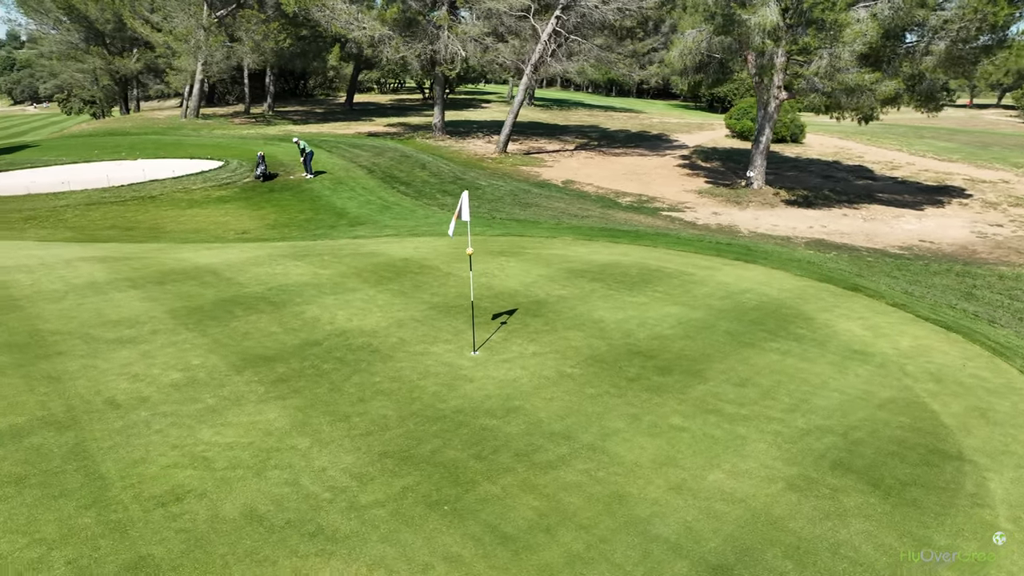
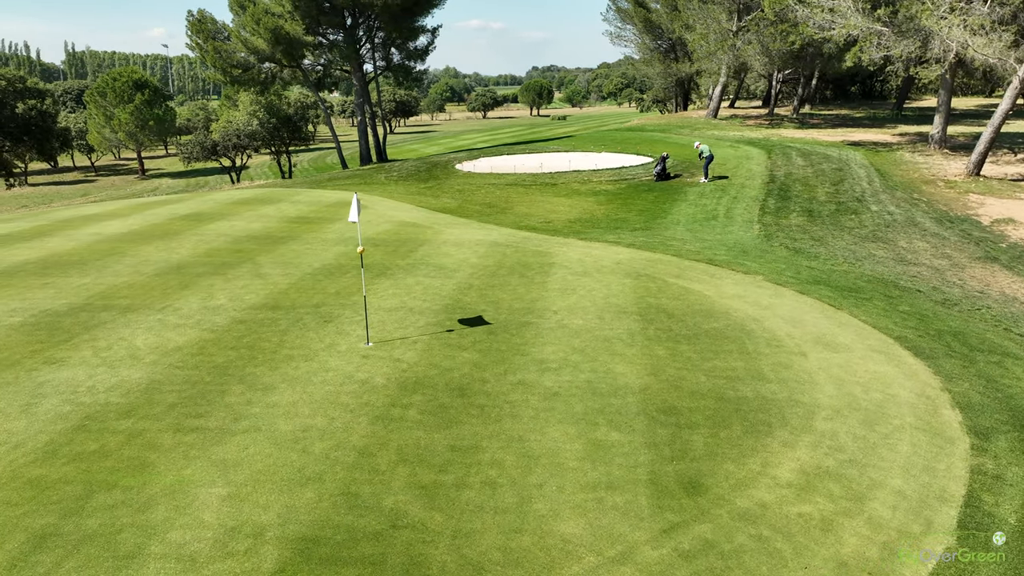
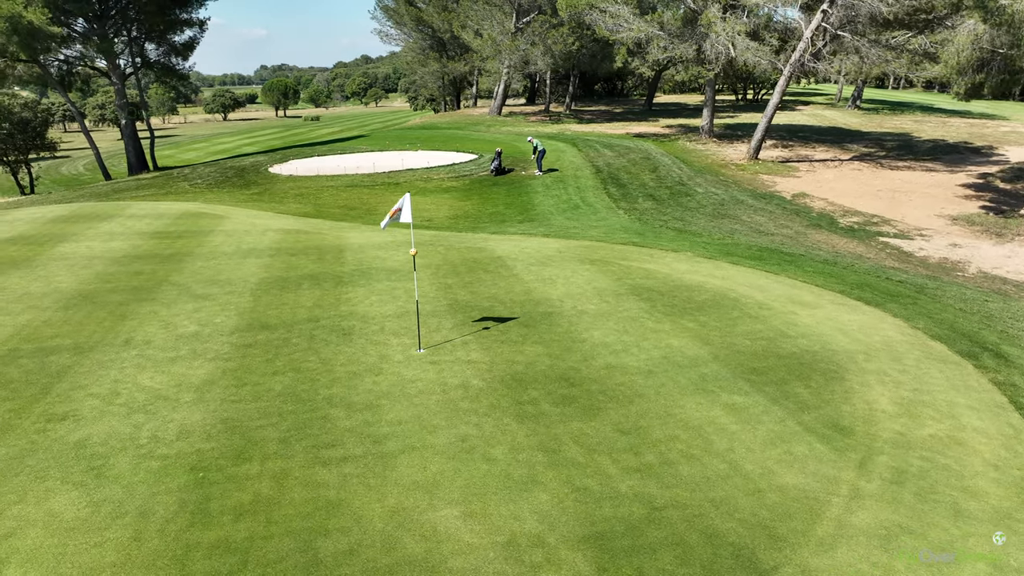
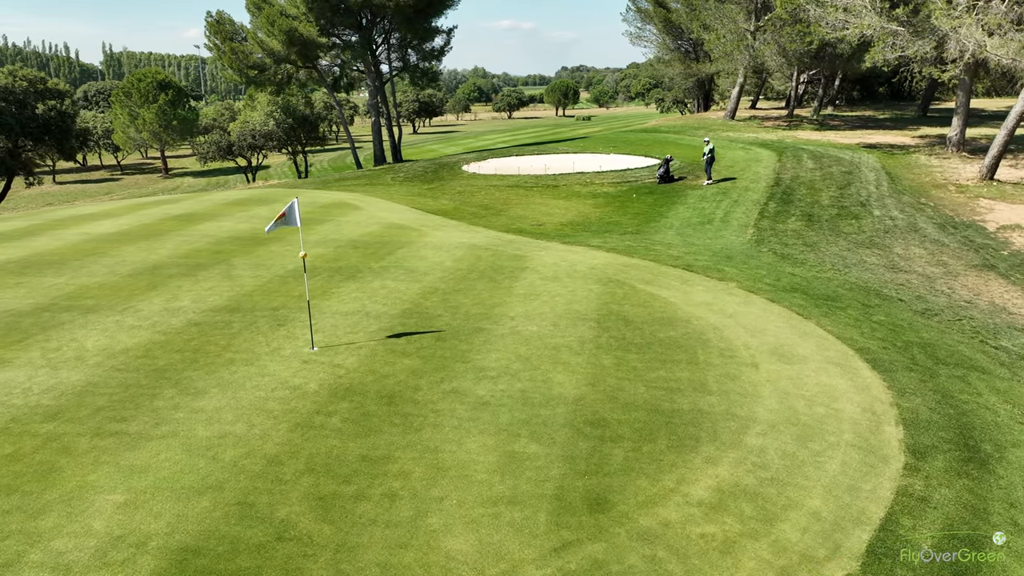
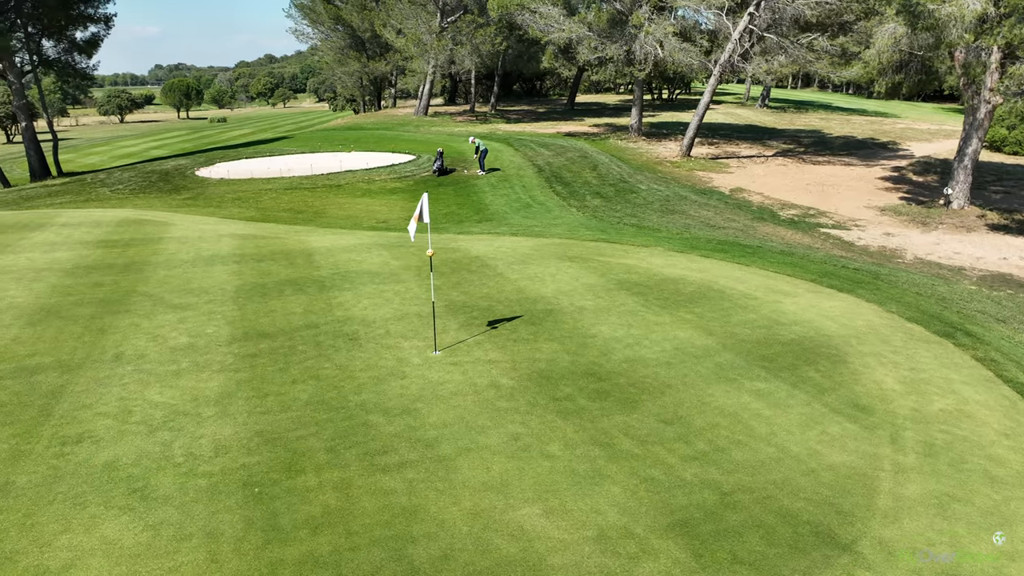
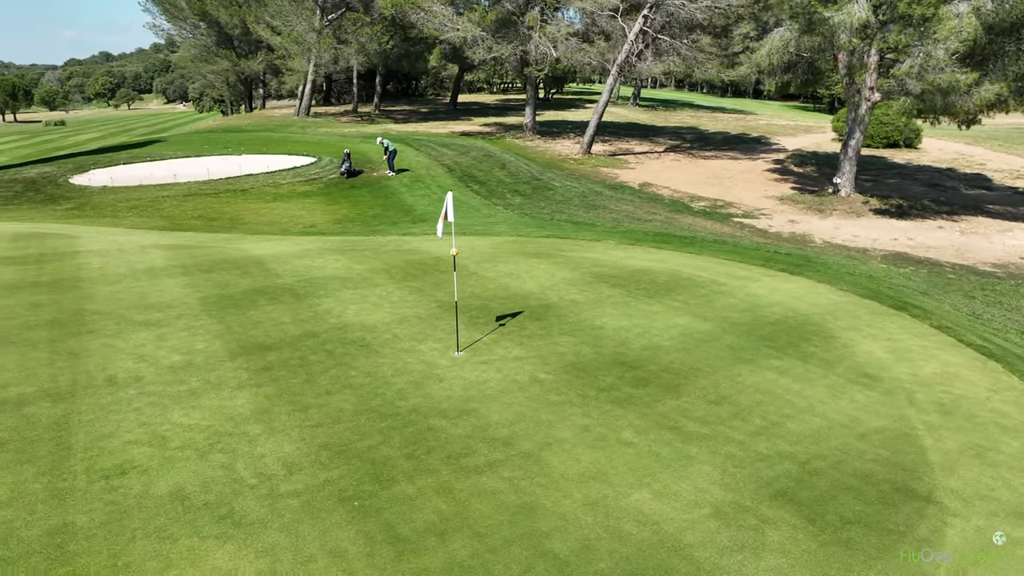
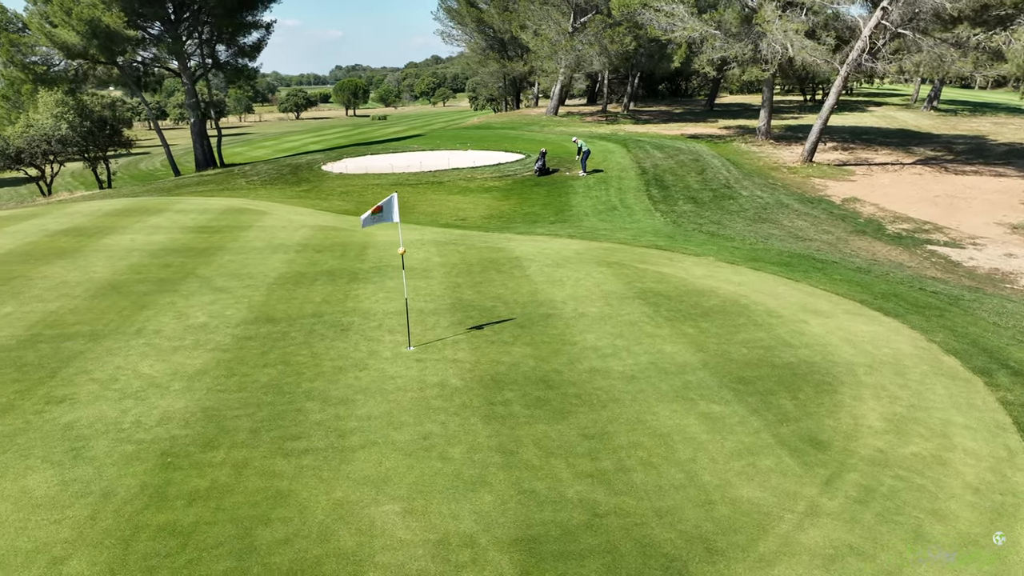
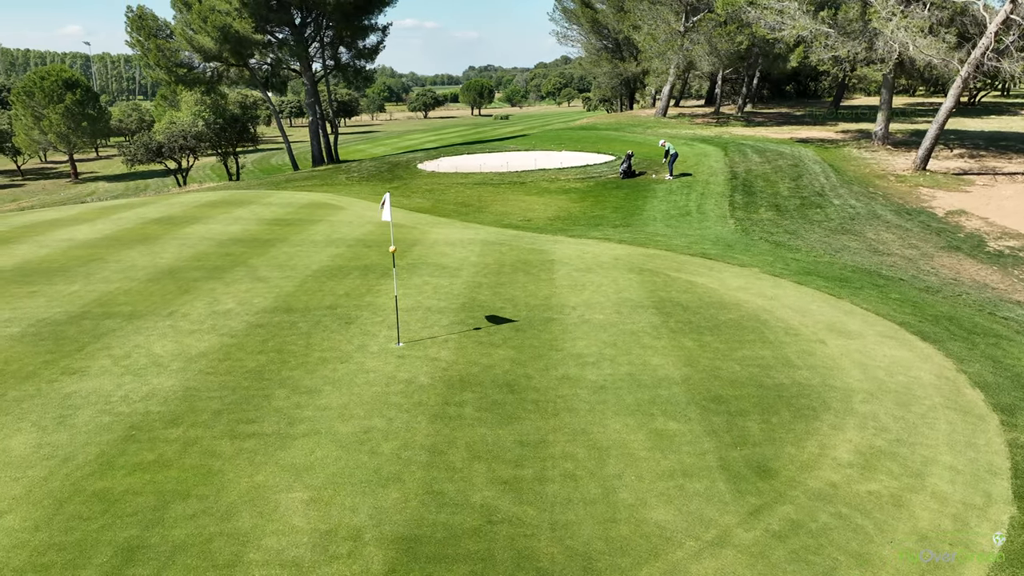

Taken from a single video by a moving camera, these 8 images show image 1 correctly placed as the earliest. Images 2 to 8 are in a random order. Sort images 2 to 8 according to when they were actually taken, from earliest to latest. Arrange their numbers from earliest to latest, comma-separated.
6, 5, 3, 7, 8, 2, 4
